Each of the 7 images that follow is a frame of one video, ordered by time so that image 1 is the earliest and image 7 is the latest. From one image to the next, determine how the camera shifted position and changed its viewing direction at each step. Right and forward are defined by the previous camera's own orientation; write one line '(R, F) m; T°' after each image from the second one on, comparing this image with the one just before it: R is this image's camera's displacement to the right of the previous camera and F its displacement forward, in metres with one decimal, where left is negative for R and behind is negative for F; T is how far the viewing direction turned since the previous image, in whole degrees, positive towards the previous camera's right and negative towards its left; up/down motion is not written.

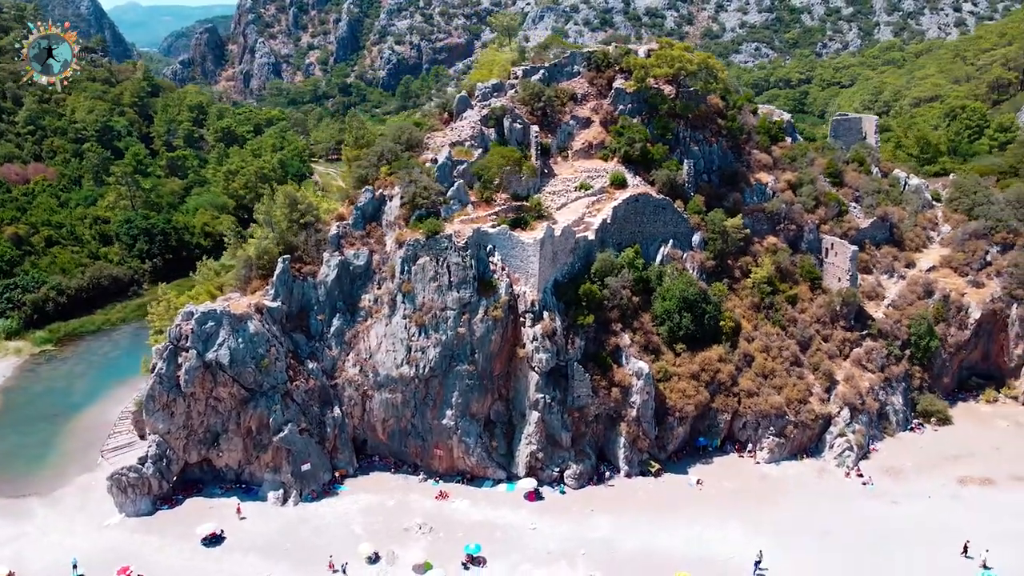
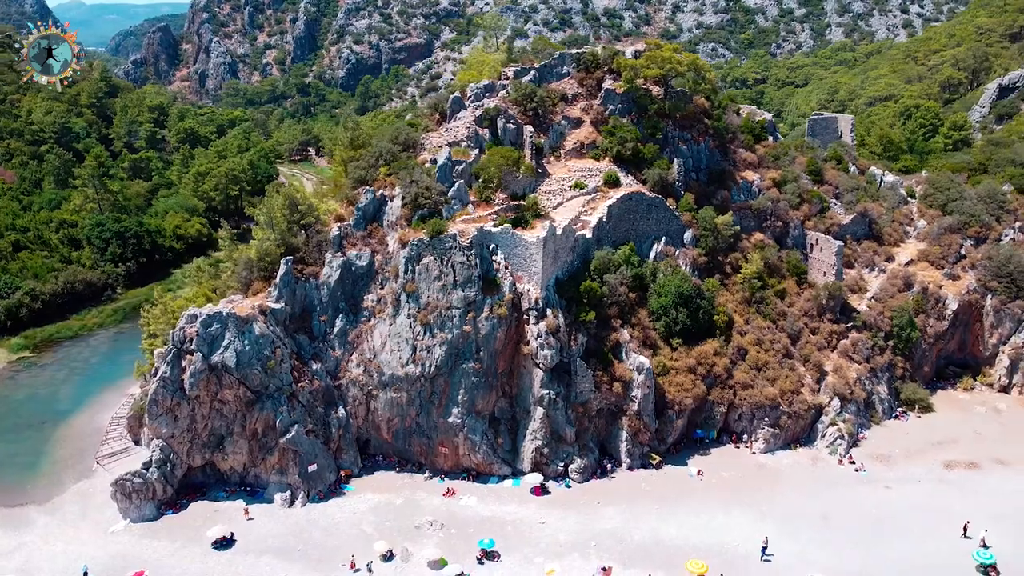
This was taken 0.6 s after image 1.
(-2.0, -0.4) m; +3°
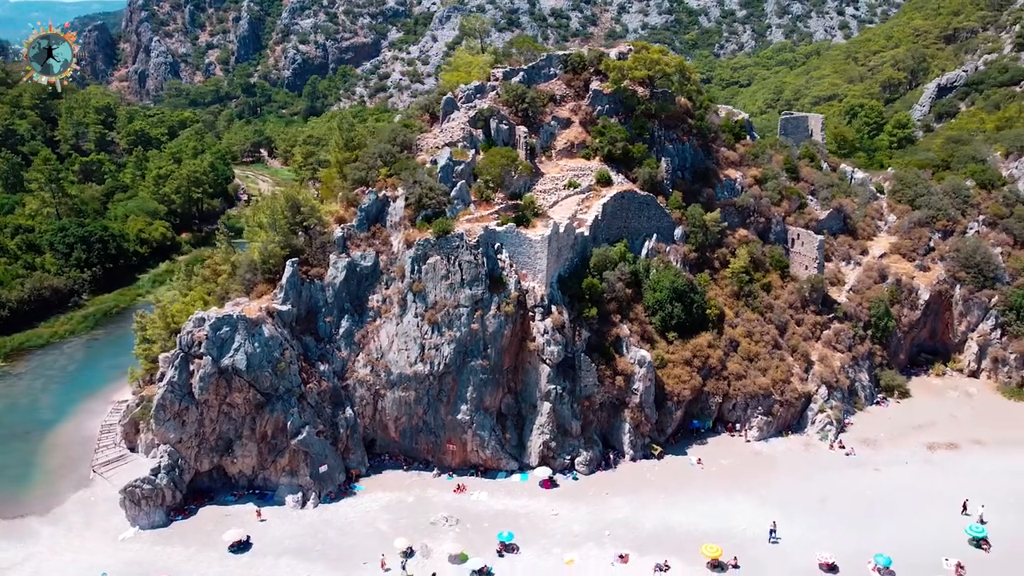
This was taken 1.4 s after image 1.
(-2.7, -0.6) m; +4°
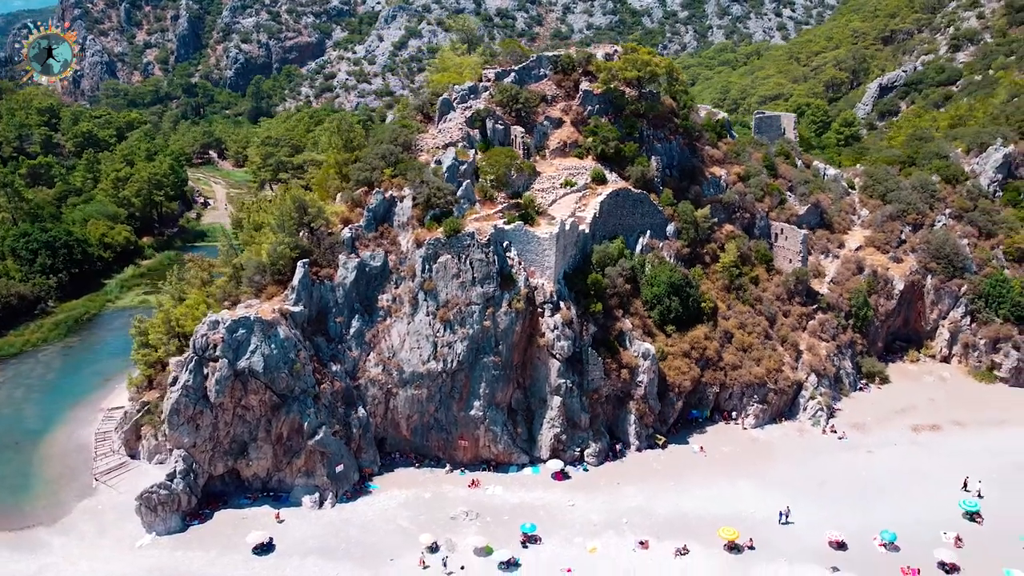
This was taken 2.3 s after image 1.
(-3.0, -0.6) m; +4°
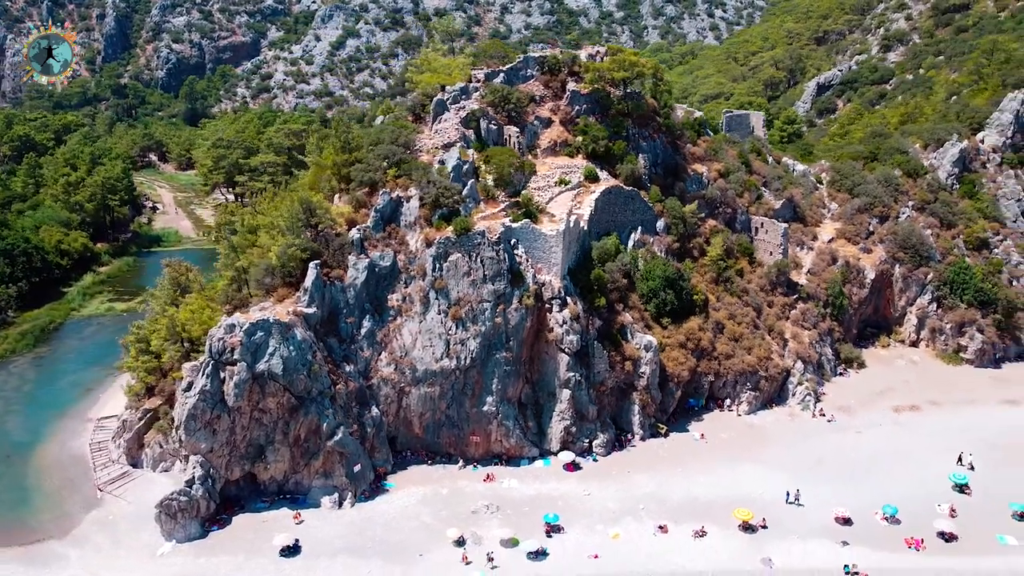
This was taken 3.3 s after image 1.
(-3.4, -0.6) m; +4°
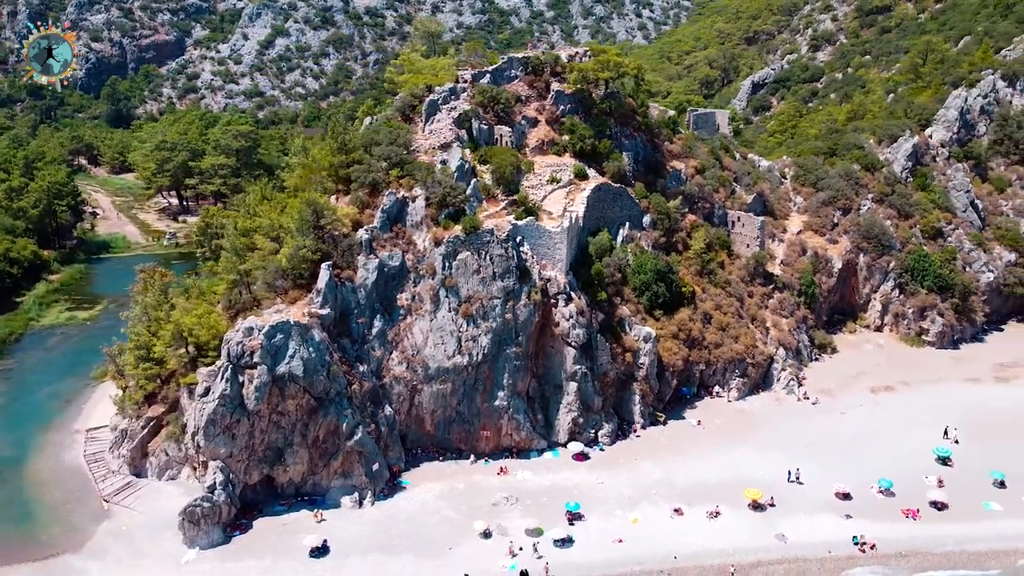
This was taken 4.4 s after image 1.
(-3.7, -0.7) m; +5°
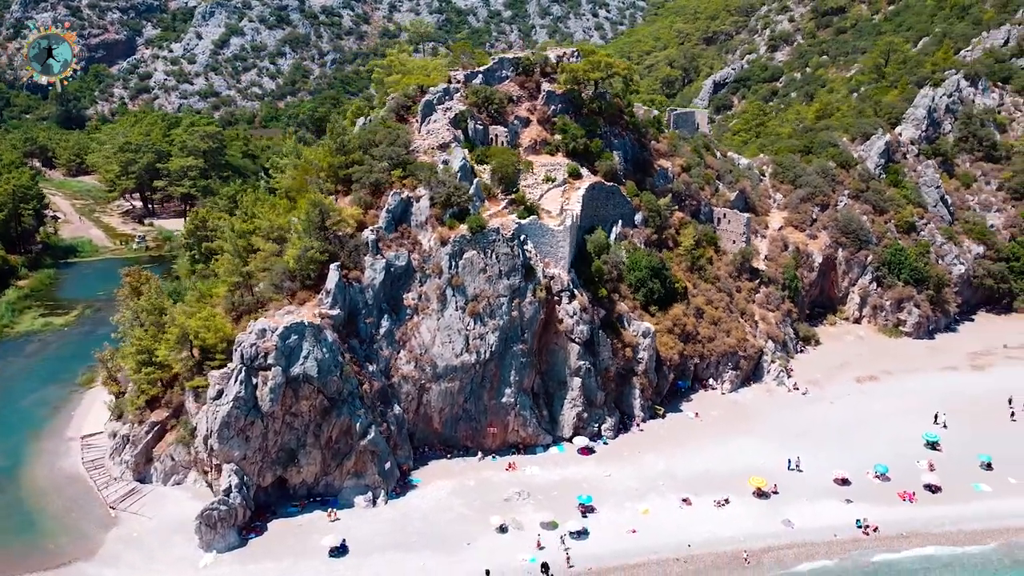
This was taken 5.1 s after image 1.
(-2.3, -0.5) m; +3°
